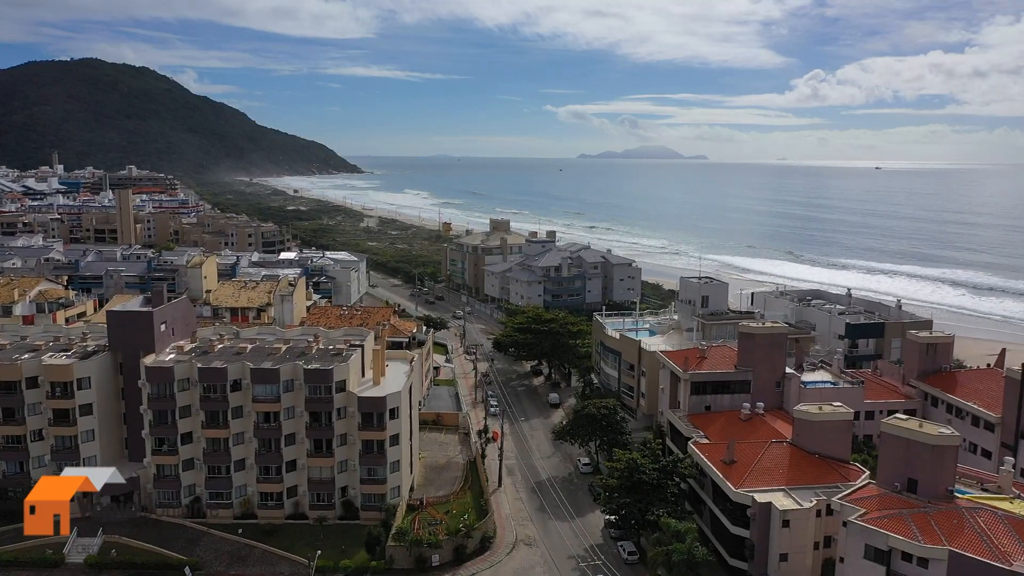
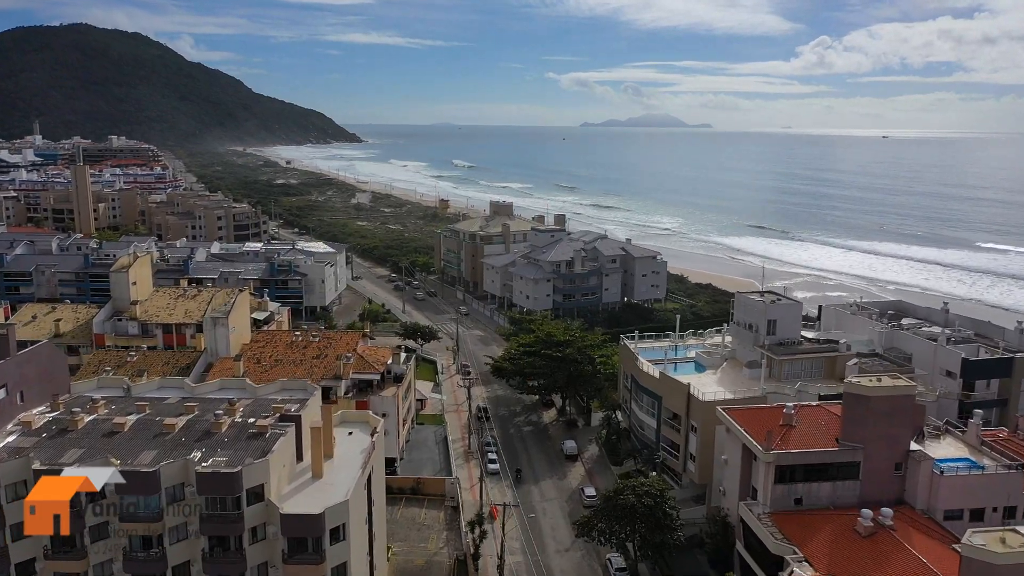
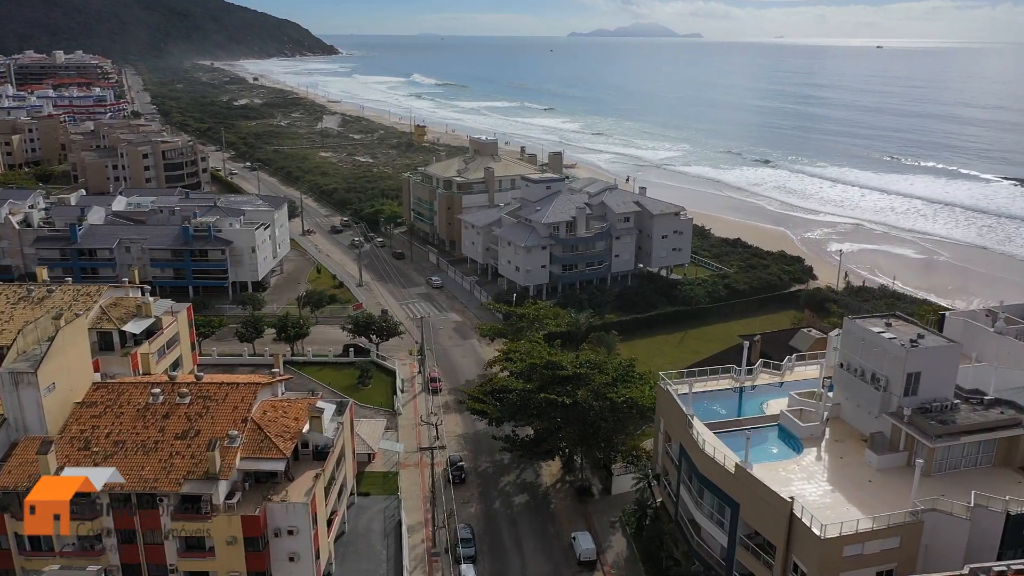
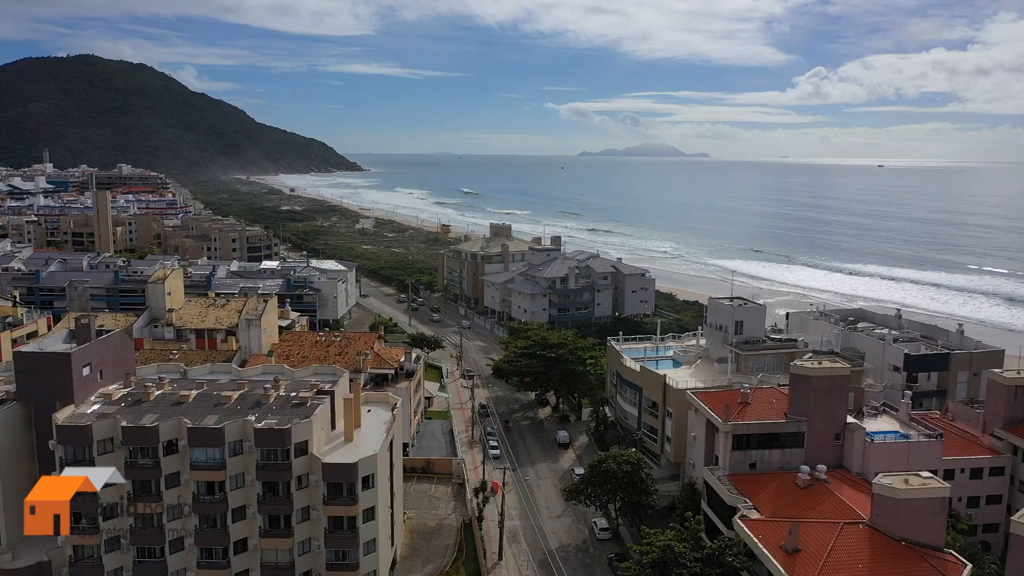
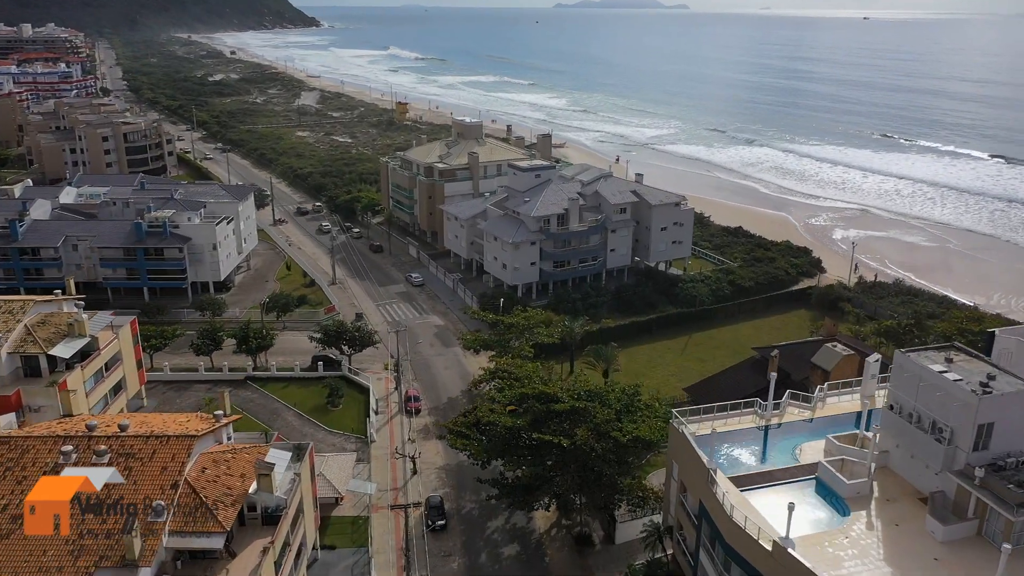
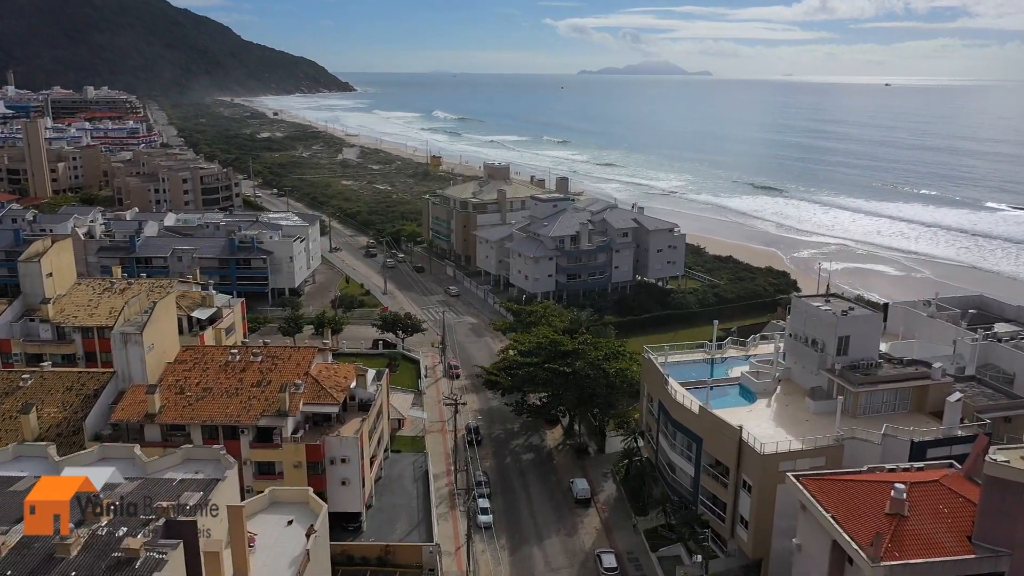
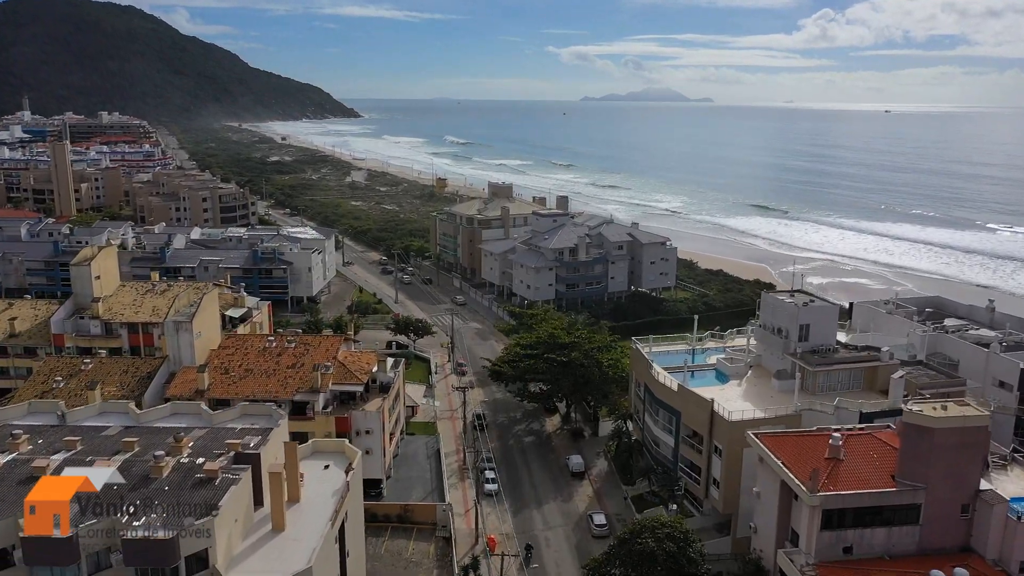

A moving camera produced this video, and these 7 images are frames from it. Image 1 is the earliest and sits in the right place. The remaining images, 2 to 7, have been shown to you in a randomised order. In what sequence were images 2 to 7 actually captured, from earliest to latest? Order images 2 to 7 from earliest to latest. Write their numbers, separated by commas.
4, 2, 7, 6, 3, 5
